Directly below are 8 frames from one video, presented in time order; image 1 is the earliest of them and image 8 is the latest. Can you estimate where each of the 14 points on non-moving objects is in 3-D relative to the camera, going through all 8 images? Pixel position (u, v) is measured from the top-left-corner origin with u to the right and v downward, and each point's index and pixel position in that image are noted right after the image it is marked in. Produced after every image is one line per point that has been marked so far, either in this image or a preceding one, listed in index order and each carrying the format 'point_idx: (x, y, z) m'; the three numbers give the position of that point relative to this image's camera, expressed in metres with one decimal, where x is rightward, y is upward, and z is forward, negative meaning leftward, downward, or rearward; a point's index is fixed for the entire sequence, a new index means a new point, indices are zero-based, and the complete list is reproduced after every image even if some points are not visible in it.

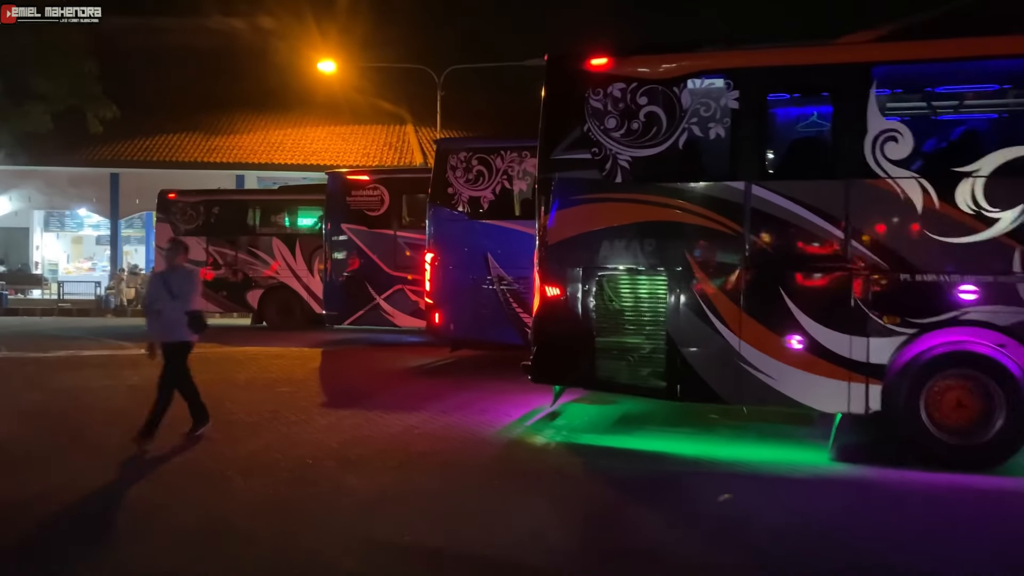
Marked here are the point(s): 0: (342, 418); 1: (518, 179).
0: (-1.7, -1.3, +8.4) m
1: (+0.1, +1.5, +11.7) m
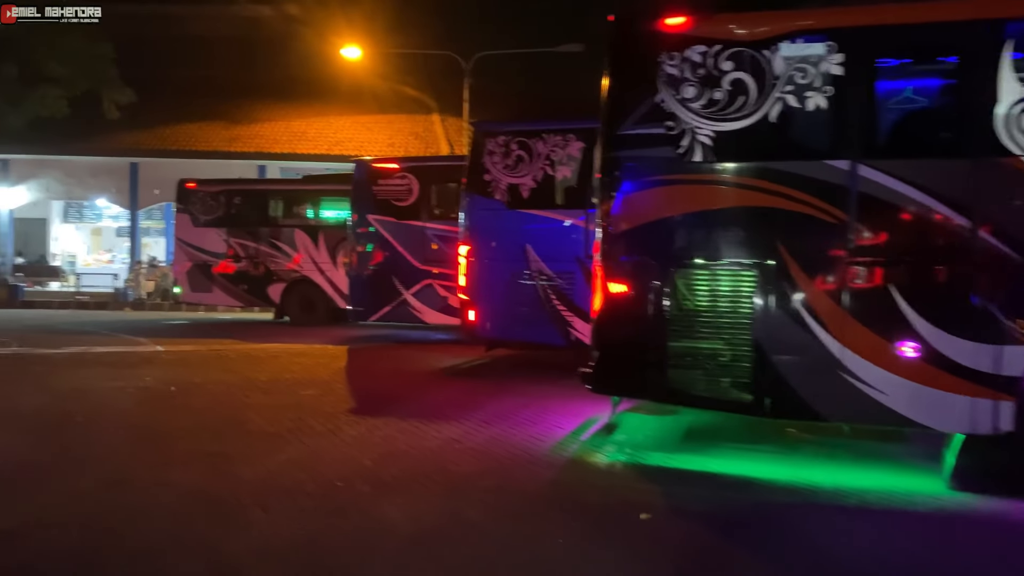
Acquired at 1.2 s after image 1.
0: (-1.2, -1.2, +7.5) m
1: (+0.6, +1.6, +10.7) m
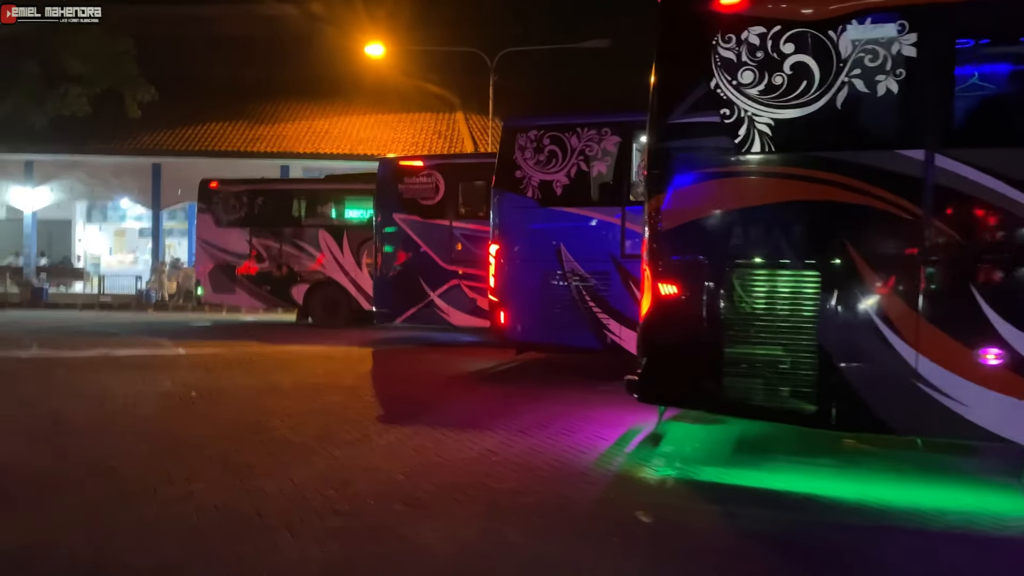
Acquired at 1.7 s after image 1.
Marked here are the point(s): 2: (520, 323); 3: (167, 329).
0: (-0.9, -1.3, +7.1) m
1: (+1.0, +1.6, +10.2) m
2: (+0.1, -0.4, +10.5) m
3: (-7.3, -0.9, +17.7) m
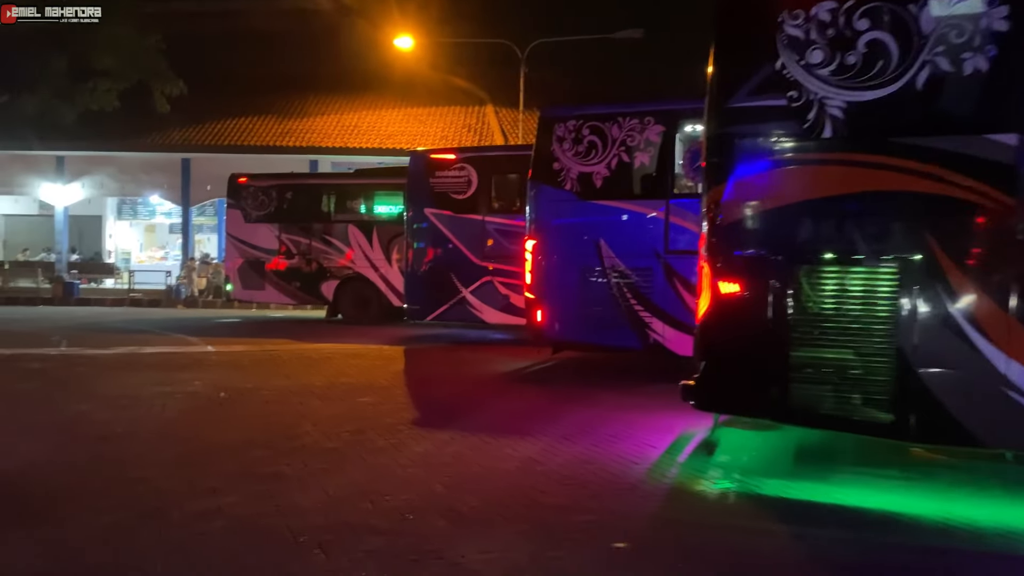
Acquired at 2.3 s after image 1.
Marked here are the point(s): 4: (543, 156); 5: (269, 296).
0: (-0.6, -1.2, +6.7) m
1: (+1.5, +1.6, +9.8) m
2: (+0.6, -0.4, +10.1) m
3: (-6.6, -0.8, +17.6) m
4: (+0.4, +1.6, +10.1) m
5: (-5.2, -0.2, +17.9) m
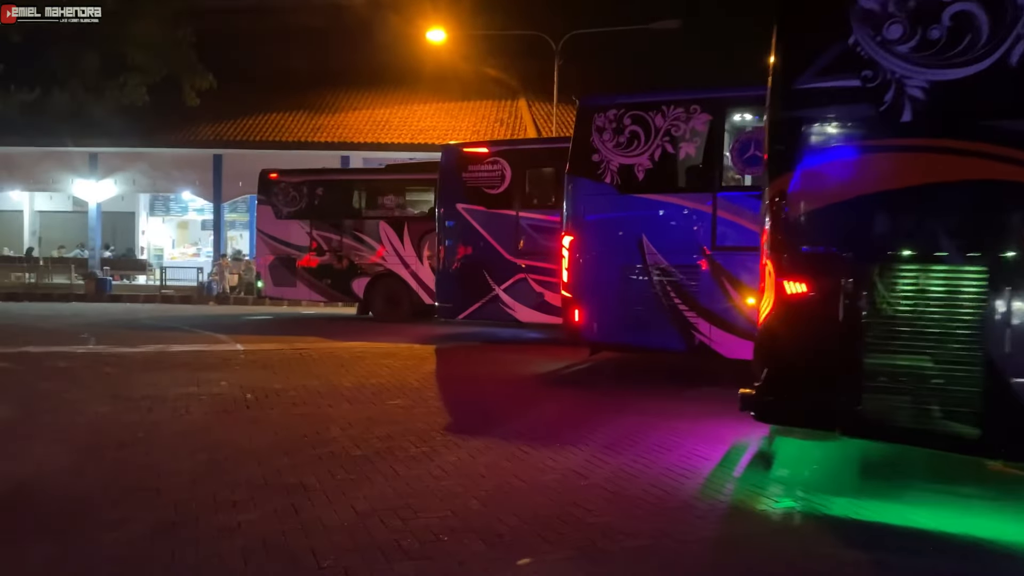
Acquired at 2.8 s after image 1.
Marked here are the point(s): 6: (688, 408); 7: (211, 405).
0: (-0.3, -1.2, +6.3) m
1: (+1.9, +1.6, +9.3) m
2: (+1.0, -0.4, +9.6) m
3: (-5.9, -0.7, +17.3) m
4: (+0.8, +1.6, +9.7) m
5: (-4.4, -0.1, +17.6) m
6: (+1.7, -1.1, +7.9) m
7: (-2.9, -1.1, +8.2) m
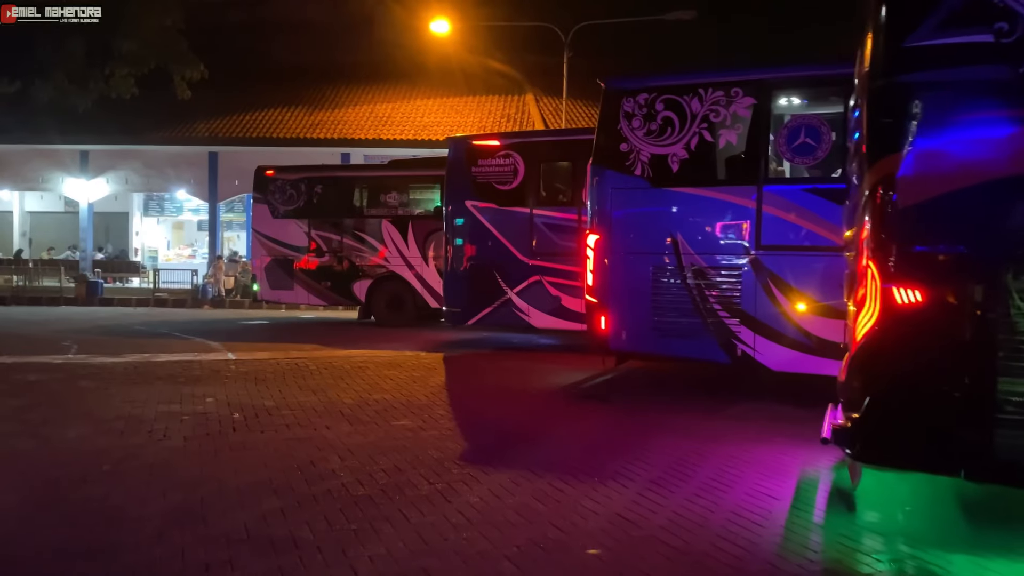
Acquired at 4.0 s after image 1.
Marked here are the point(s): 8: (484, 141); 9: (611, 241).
0: (-0.1, -1.3, +5.3) m
1: (+2.1, +1.6, +8.3) m
2: (+1.2, -0.4, +8.6) m
3: (-5.7, -0.8, +16.4) m
4: (+1.0, +1.6, +8.7) m
5: (-4.2, -0.2, +16.6) m
6: (+1.9, -1.2, +6.9) m
7: (-2.7, -1.2, +7.2) m
8: (-0.4, +2.3, +12.9) m
9: (+1.0, +0.5, +8.7) m
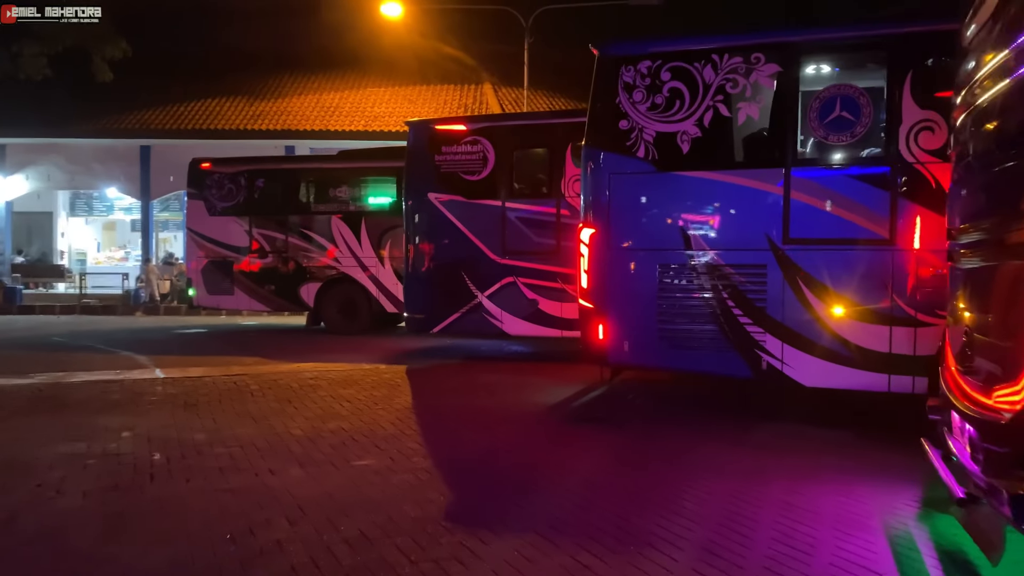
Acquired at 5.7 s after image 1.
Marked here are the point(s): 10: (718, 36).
0: (0.0, -1.3, +3.9) m
1: (+1.9, +1.6, +7.0) m
2: (+1.0, -0.4, +7.3) m
3: (-6.3, -0.9, +14.6) m
4: (+0.8, +1.5, +7.4) m
5: (-4.9, -0.3, +15.0) m
6: (+1.8, -1.2, +5.6) m
7: (-2.8, -1.3, +5.7) m
8: (-0.9, +2.2, +11.4) m
9: (+0.9, +0.5, +7.4) m
10: (+1.7, +2.1, +7.1) m
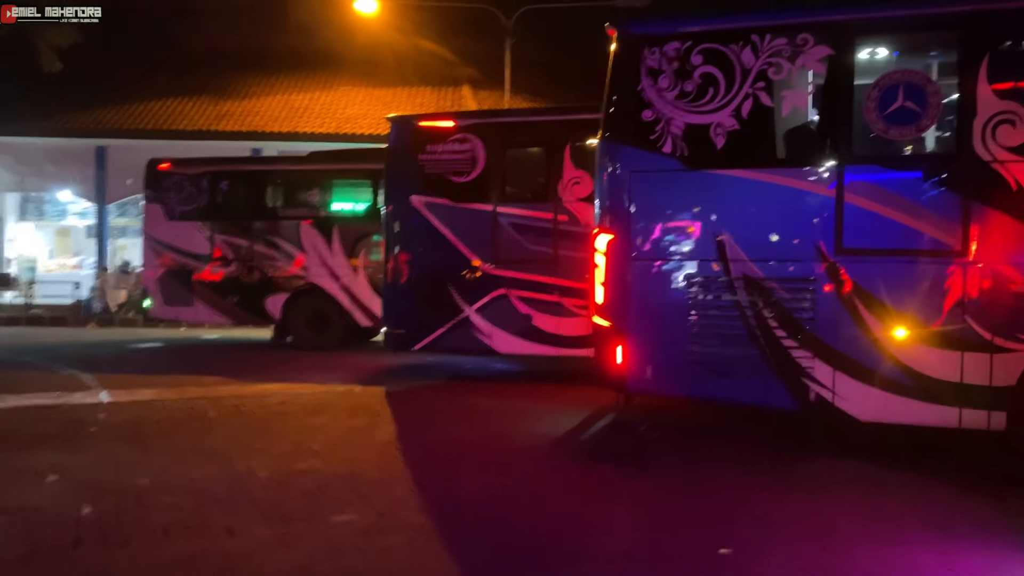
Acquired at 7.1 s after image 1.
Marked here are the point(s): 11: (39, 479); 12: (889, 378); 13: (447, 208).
0: (+0.1, -1.4, +2.9) m
1: (+2.0, +1.4, +6.1) m
2: (+1.0, -0.6, +6.3) m
3: (-6.6, -1.1, +13.3) m
4: (+0.9, +1.4, +6.4) m
5: (-5.1, -0.4, +13.7) m
6: (+1.9, -1.3, +4.6) m
7: (-2.7, -1.3, +4.5) m
8: (-1.0, +2.1, +10.4) m
9: (+0.9, +0.3, +6.4) m
10: (+1.8, +2.0, +6.2) m
11: (-3.2, -1.3, +5.7) m
12: (+2.6, -0.6, +5.8) m
13: (-0.8, +1.0, +10.2) m
